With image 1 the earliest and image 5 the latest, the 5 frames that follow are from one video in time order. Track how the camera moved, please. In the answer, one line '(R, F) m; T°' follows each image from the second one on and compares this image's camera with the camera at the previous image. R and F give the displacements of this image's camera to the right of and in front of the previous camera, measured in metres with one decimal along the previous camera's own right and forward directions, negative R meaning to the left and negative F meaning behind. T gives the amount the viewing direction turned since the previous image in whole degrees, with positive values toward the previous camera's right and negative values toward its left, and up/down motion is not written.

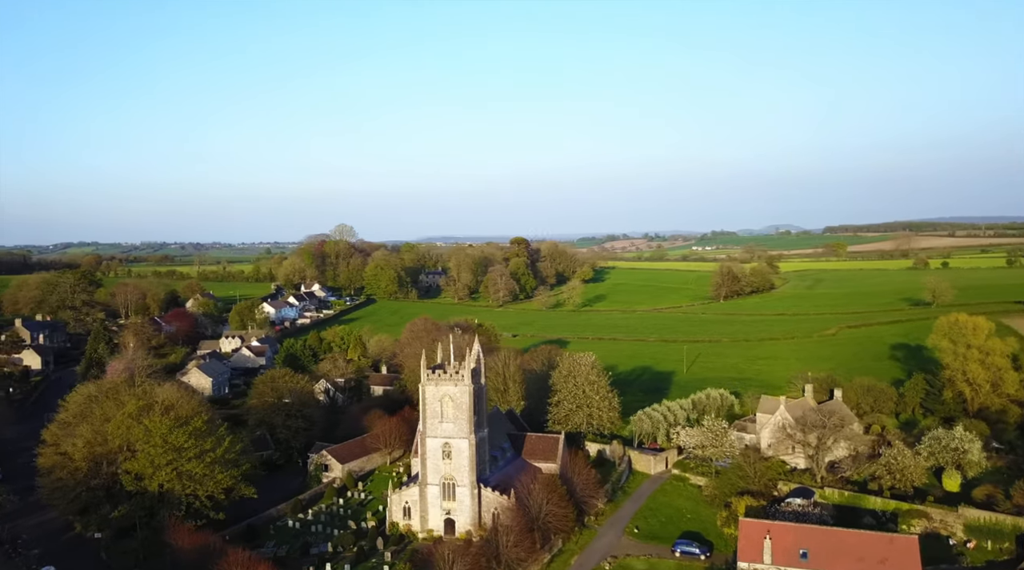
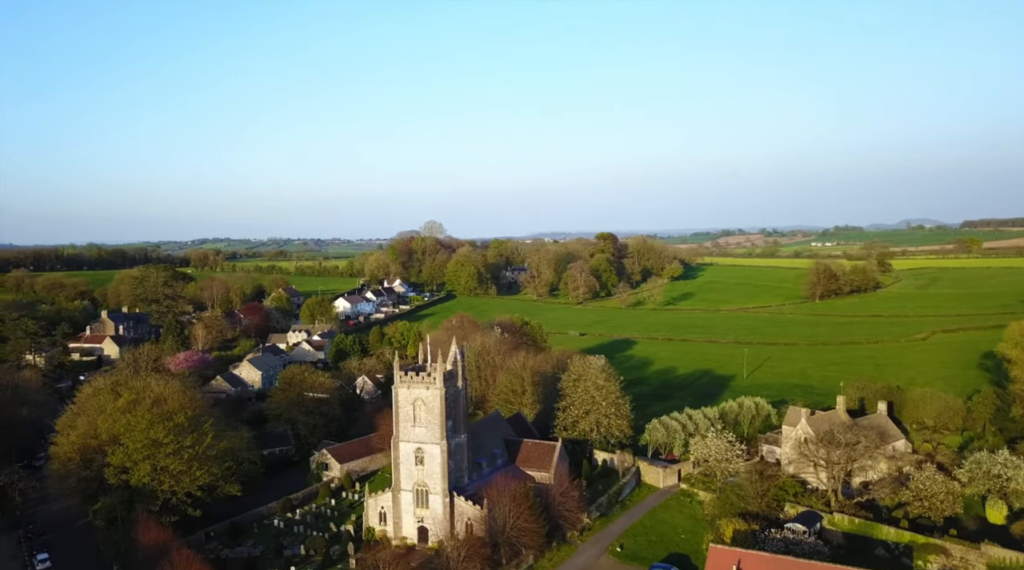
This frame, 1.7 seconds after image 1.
(+7.6, +2.8) m; -8°
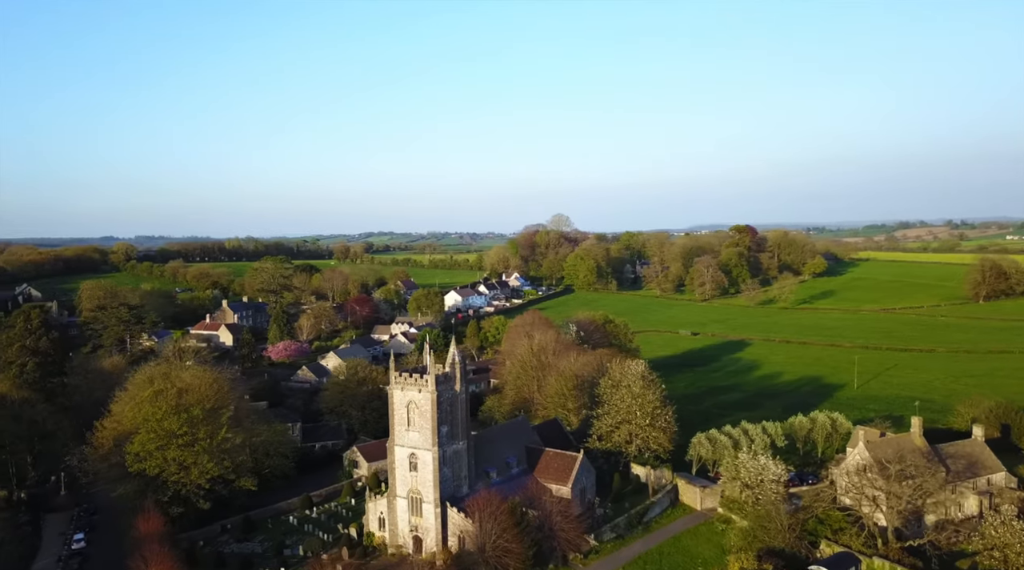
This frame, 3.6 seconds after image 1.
(+8.2, +4.1) m; -12°
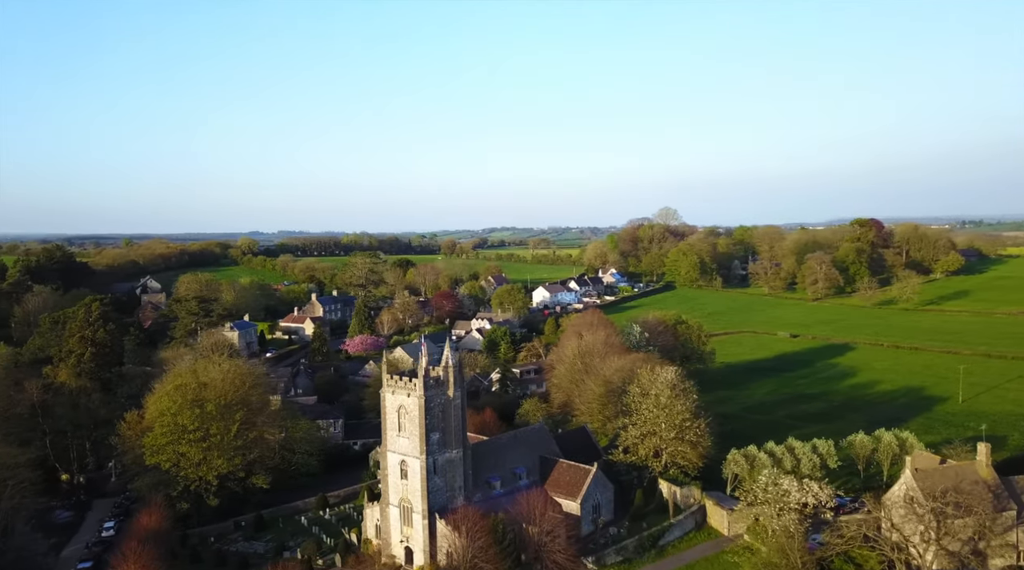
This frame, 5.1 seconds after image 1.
(+6.5, +3.5) m; -9°
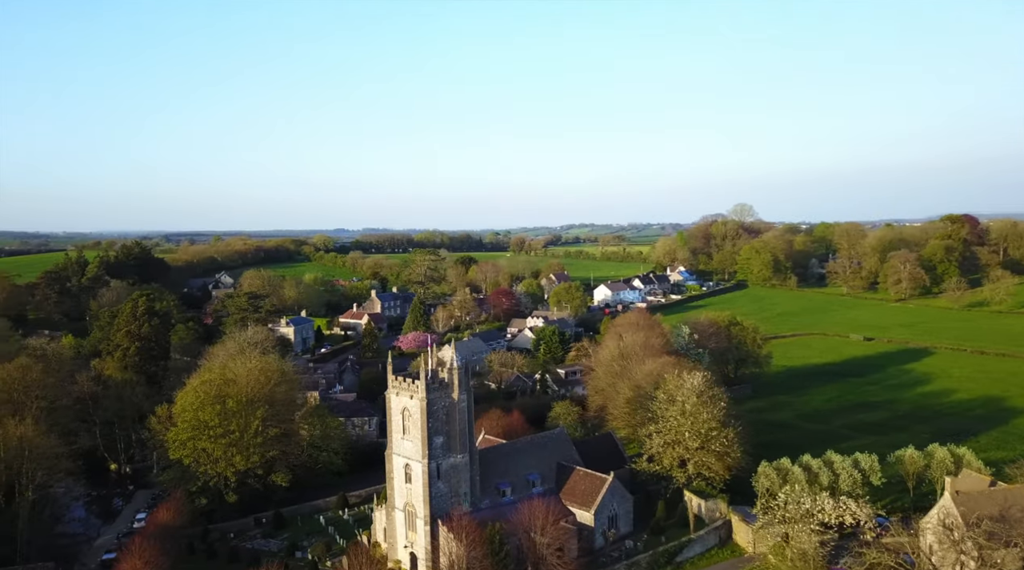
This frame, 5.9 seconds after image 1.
(+3.6, +1.9) m; -6°
